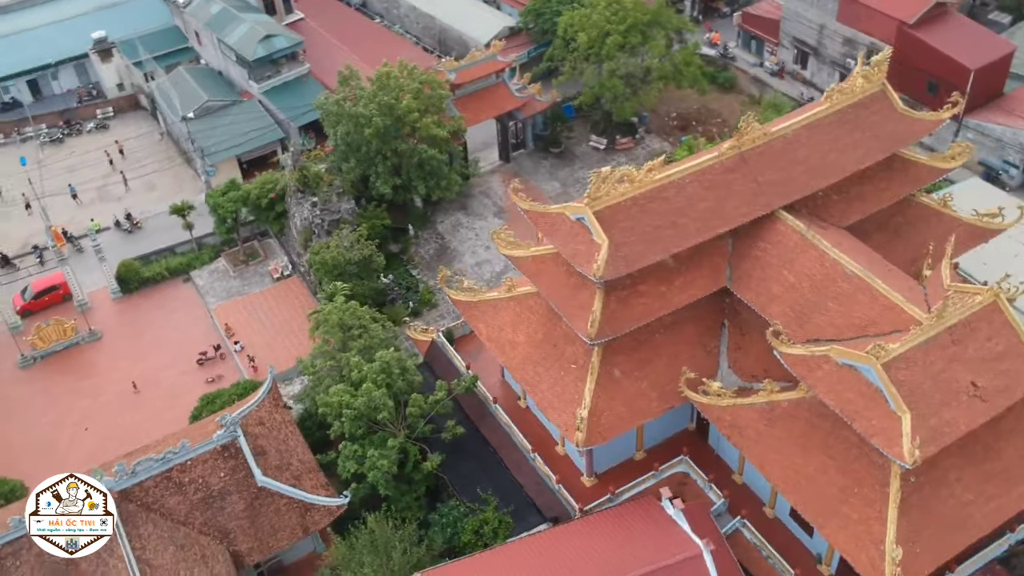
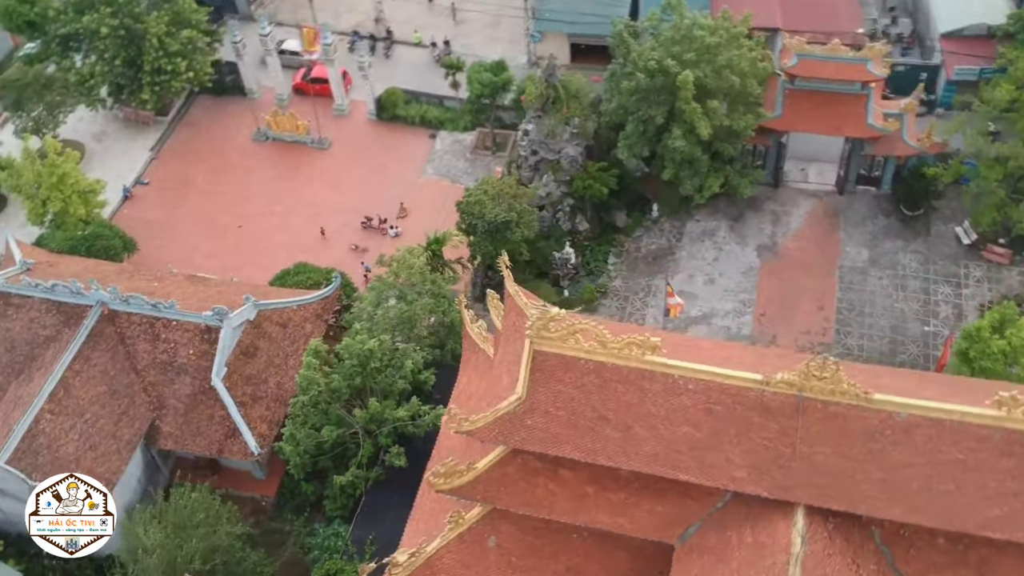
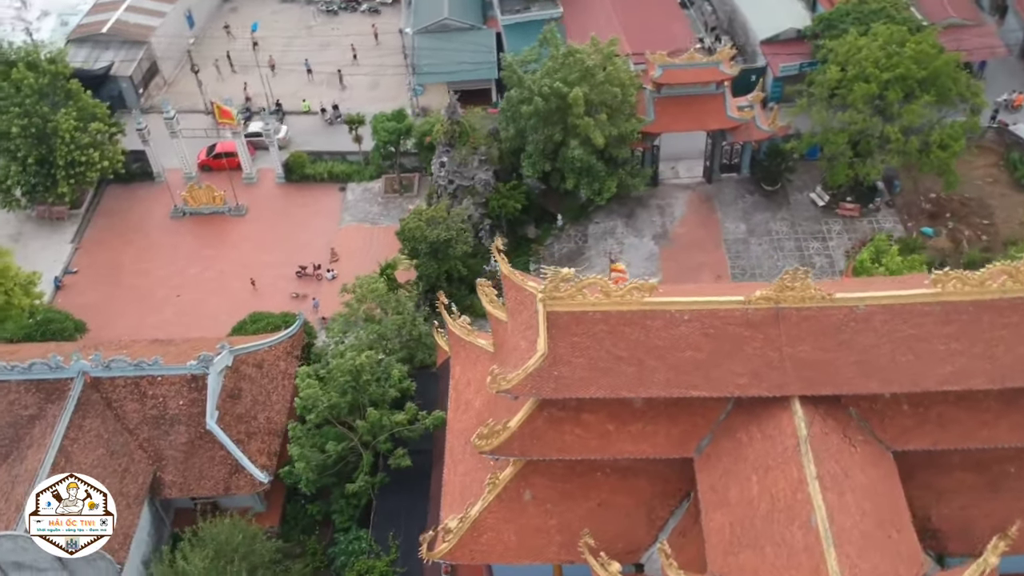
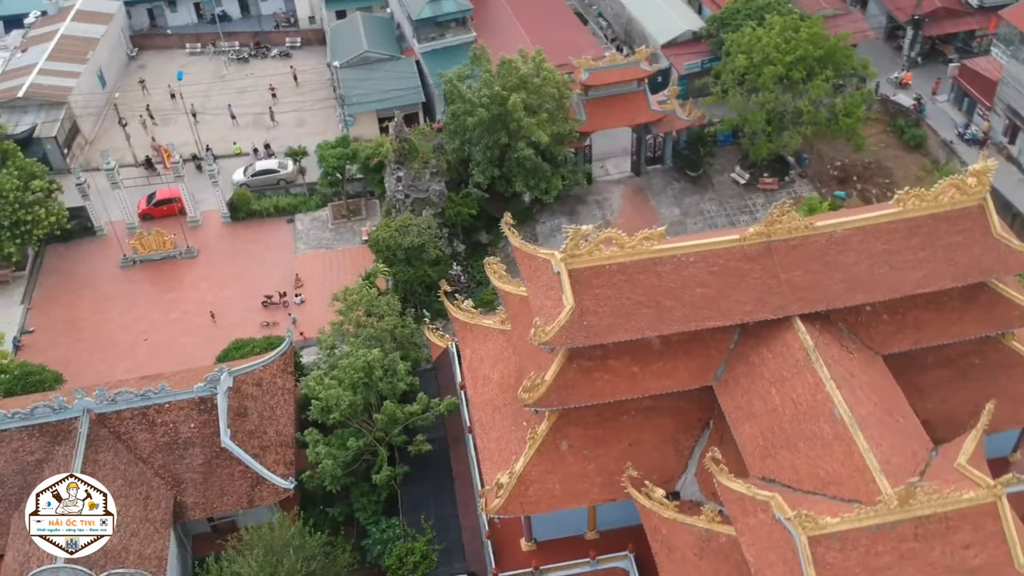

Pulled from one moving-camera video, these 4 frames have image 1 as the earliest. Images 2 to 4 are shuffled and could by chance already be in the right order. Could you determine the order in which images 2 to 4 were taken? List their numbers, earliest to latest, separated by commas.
4, 3, 2
